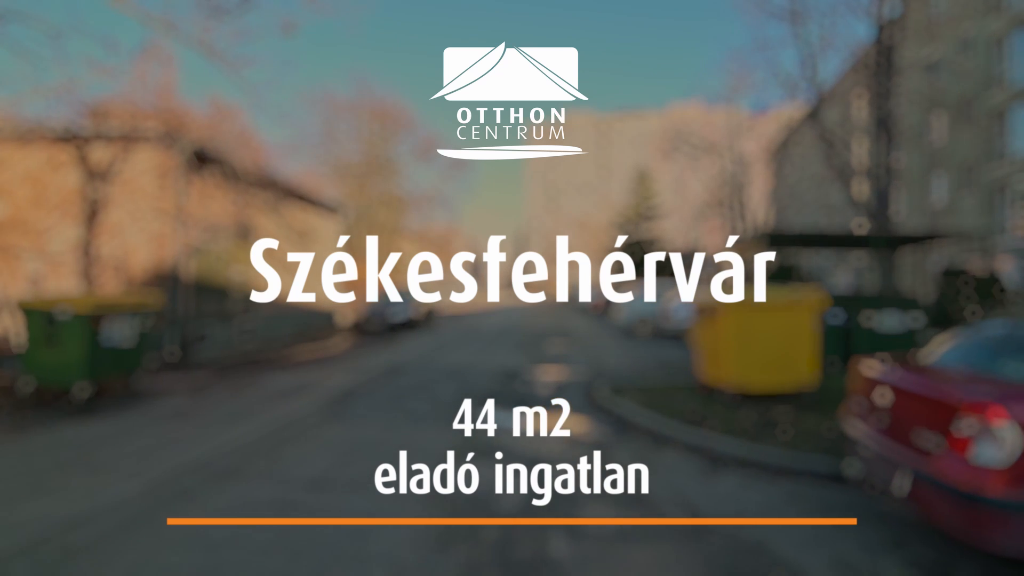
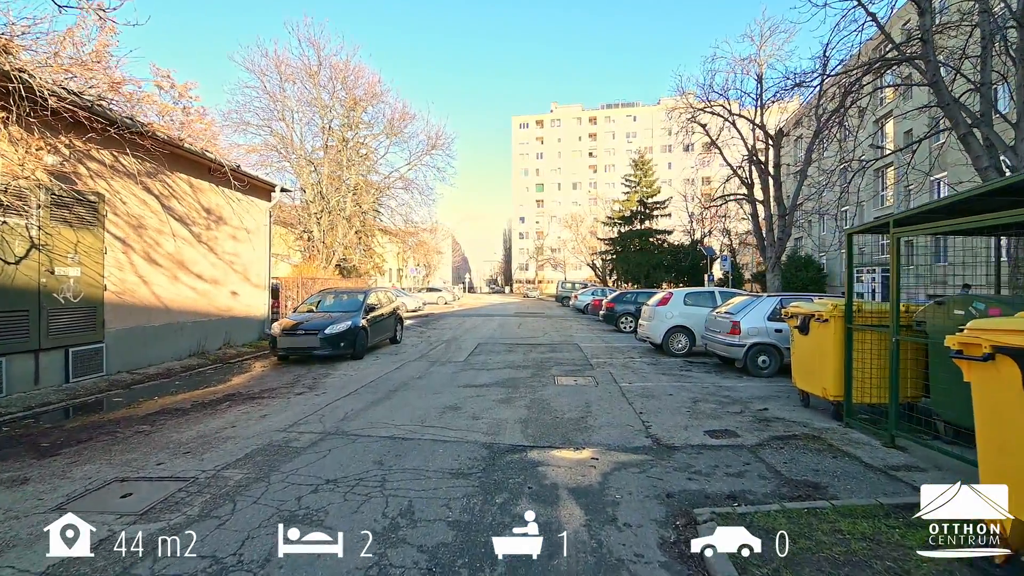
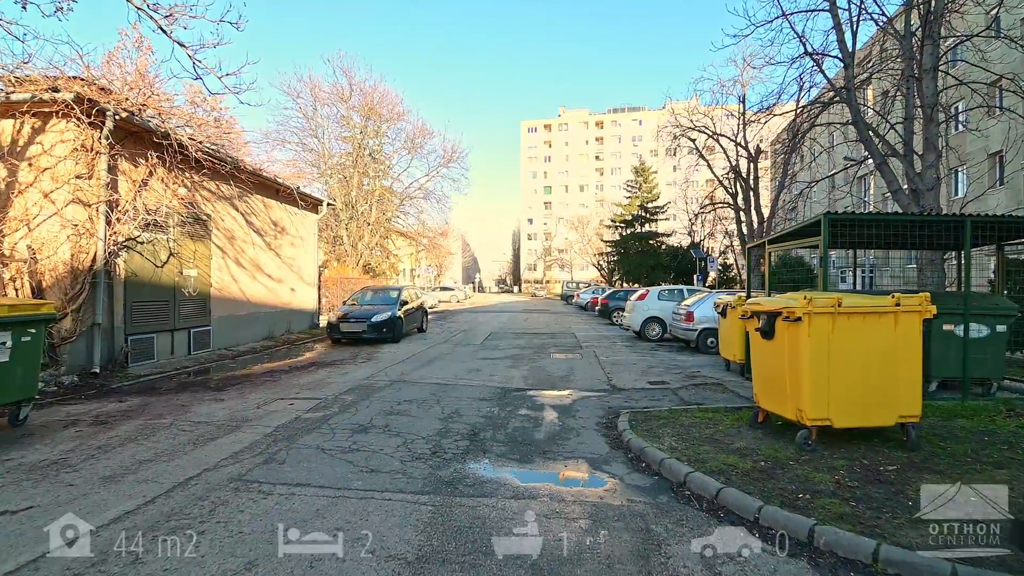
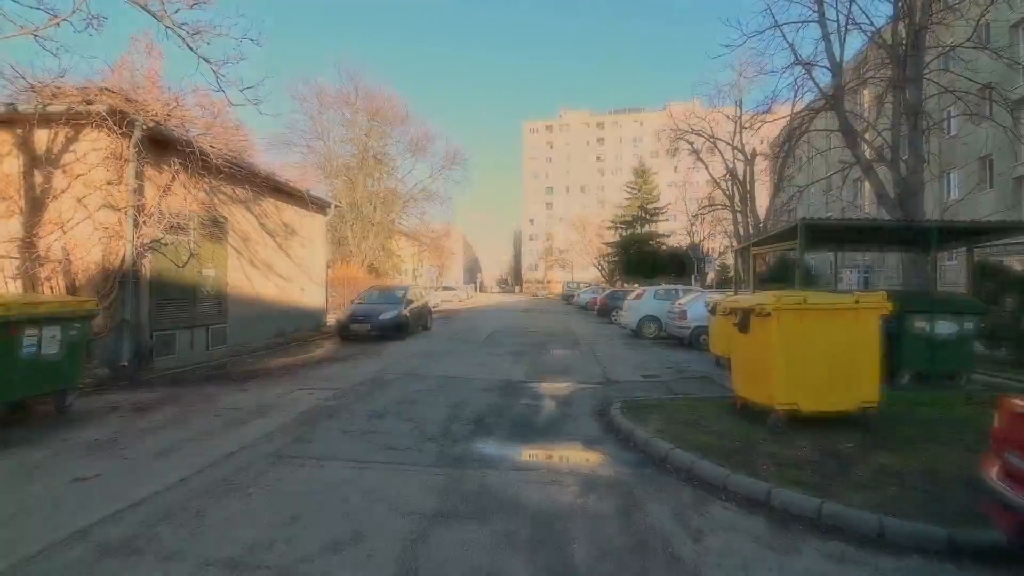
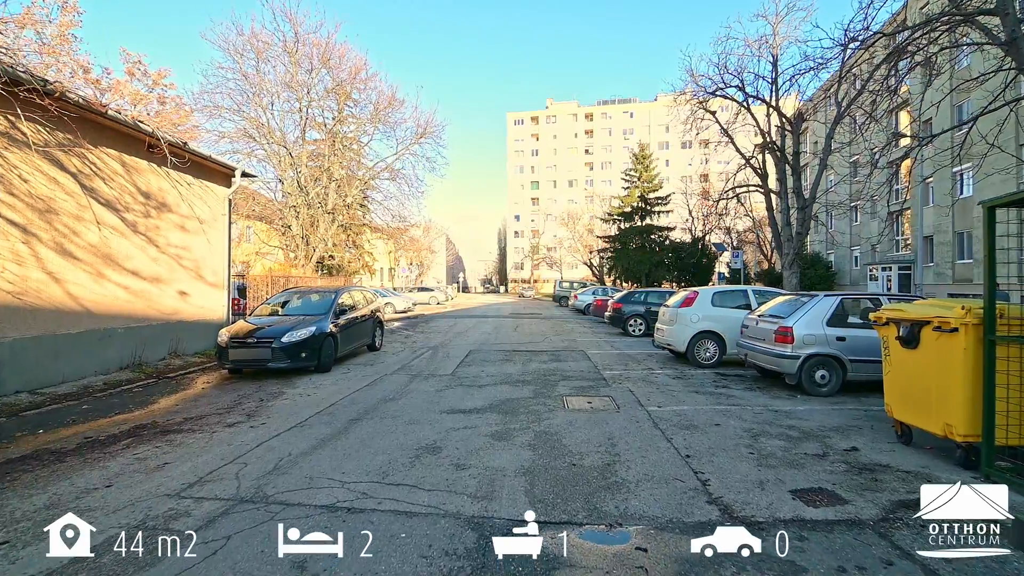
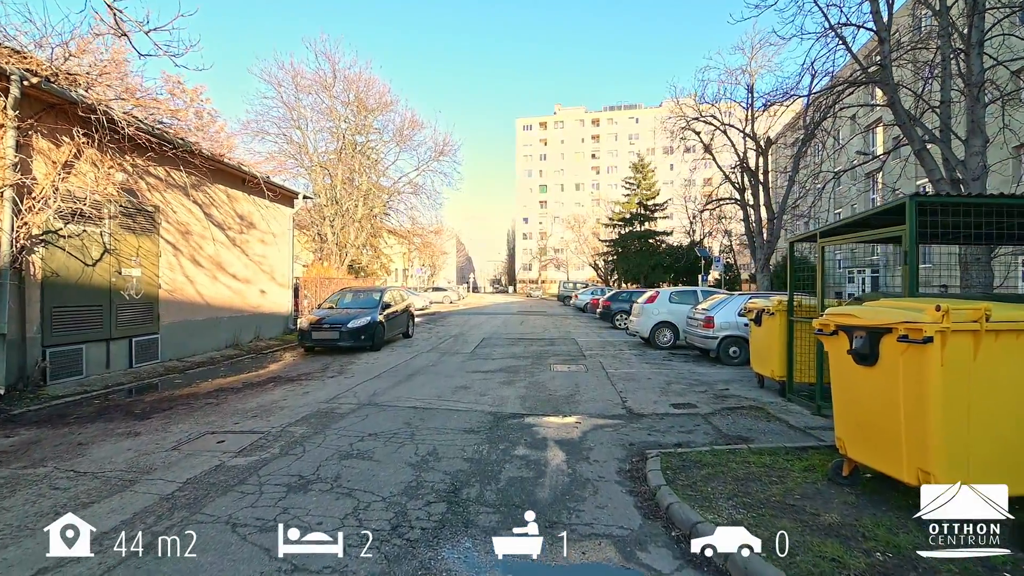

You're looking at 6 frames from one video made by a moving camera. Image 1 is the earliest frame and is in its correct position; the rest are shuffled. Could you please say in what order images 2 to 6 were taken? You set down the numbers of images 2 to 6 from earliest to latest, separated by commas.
4, 3, 6, 2, 5
